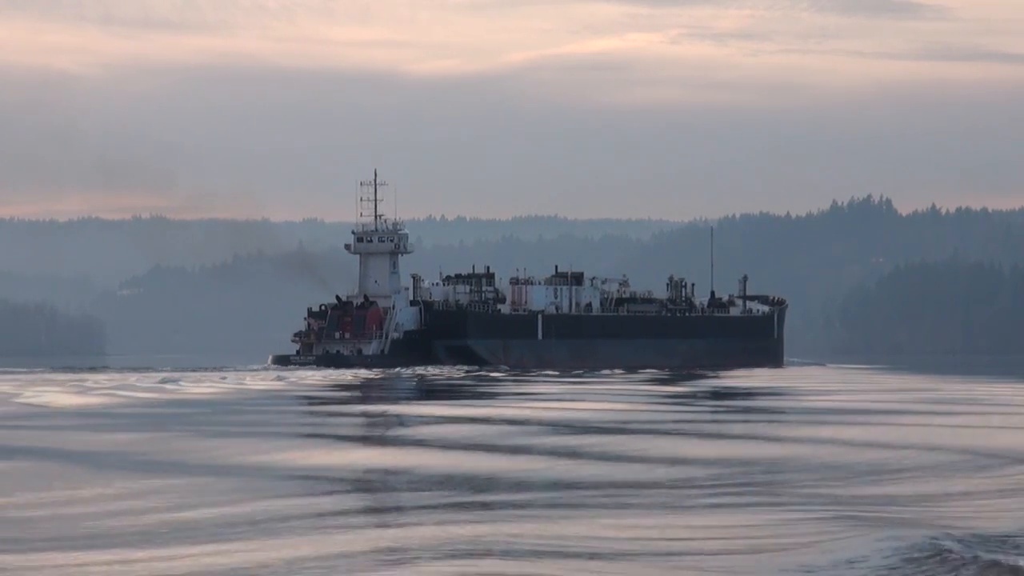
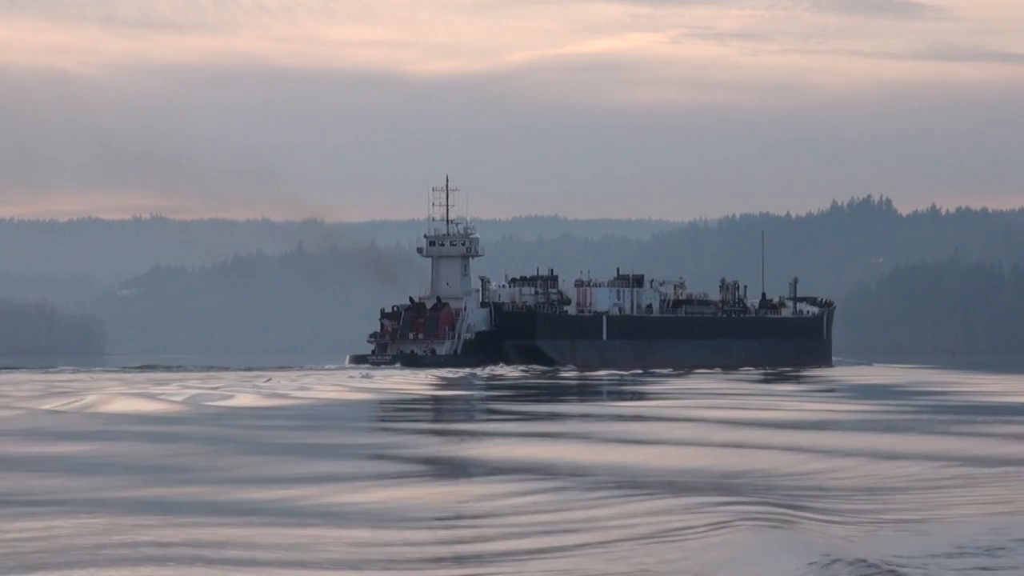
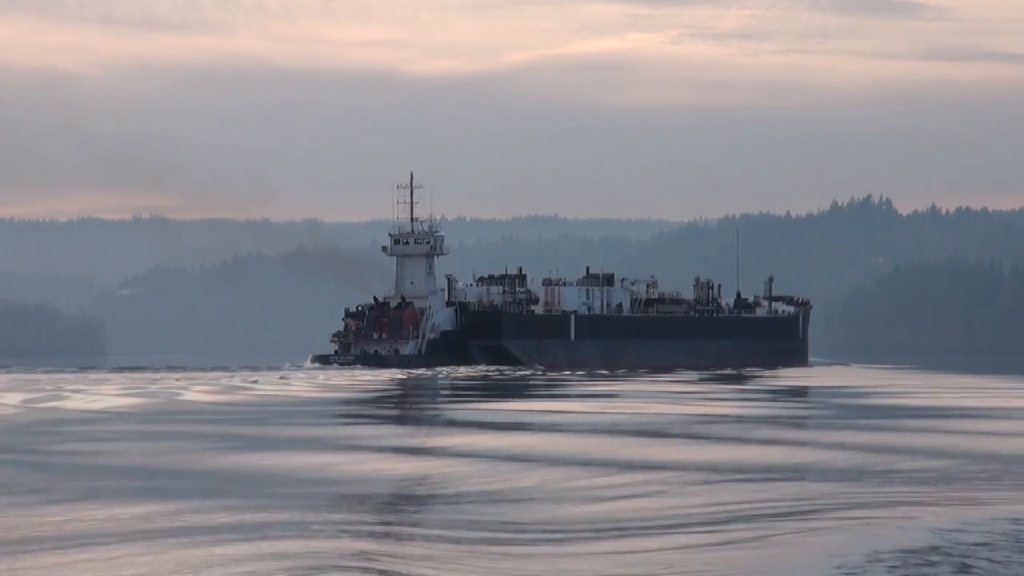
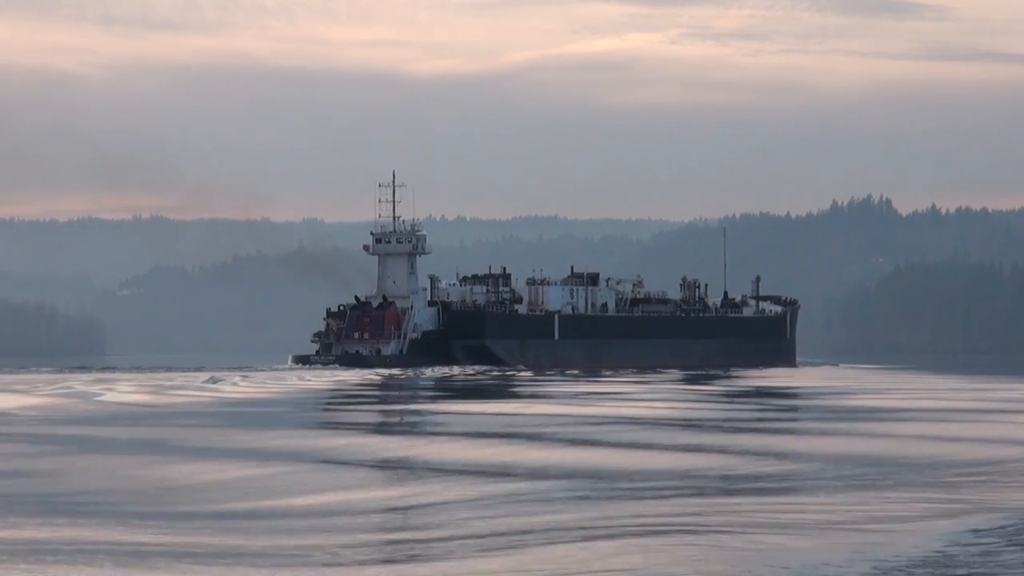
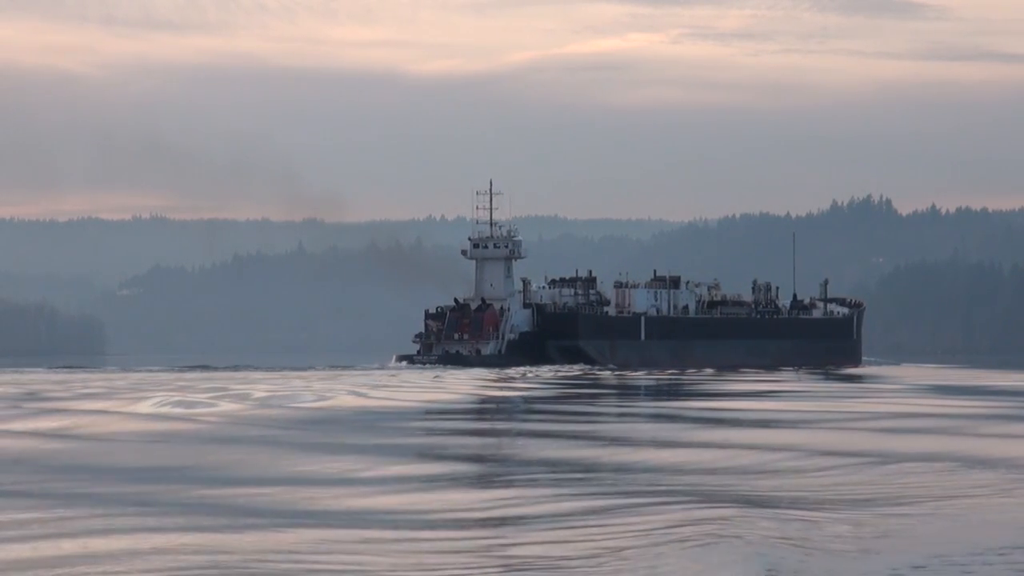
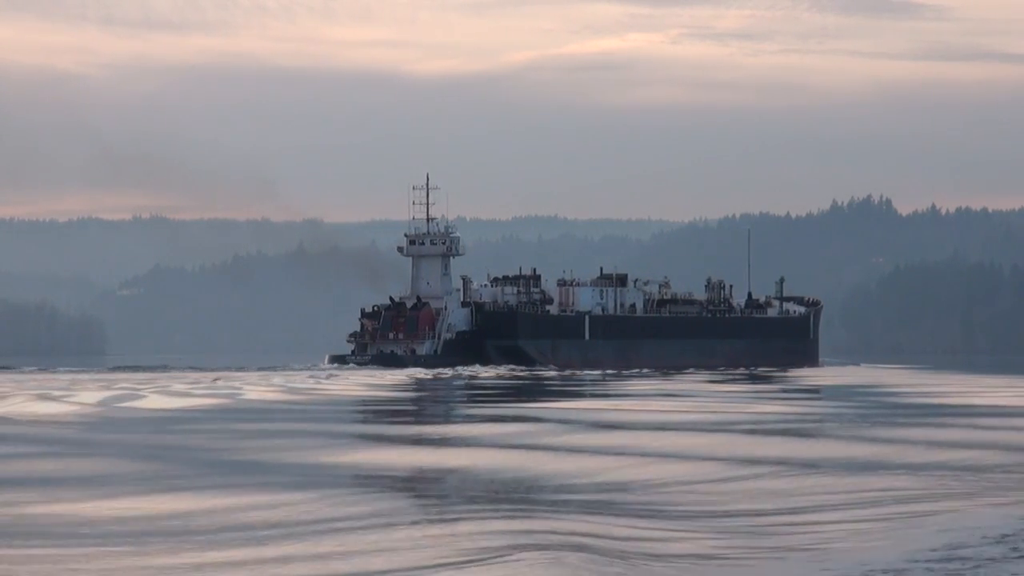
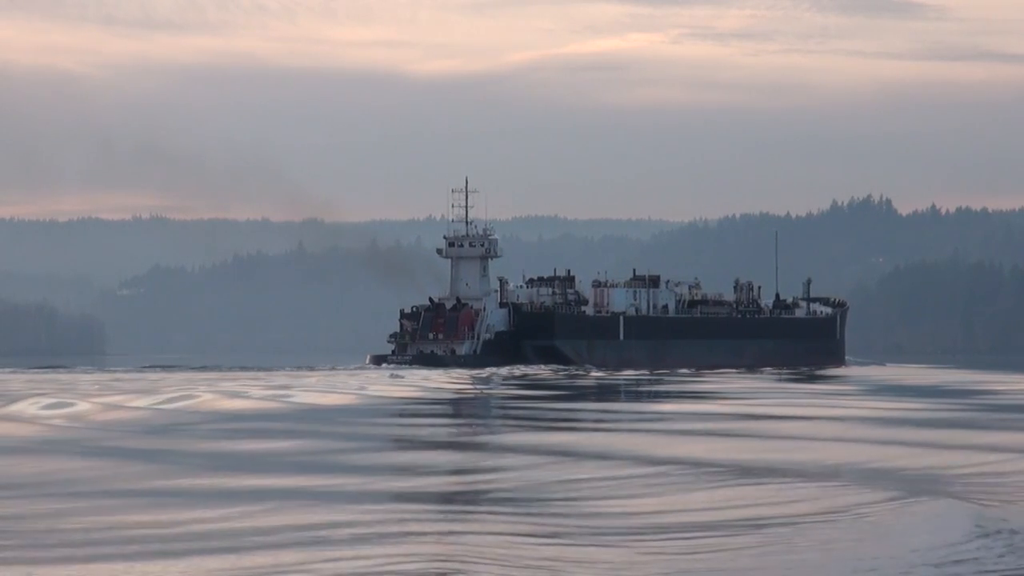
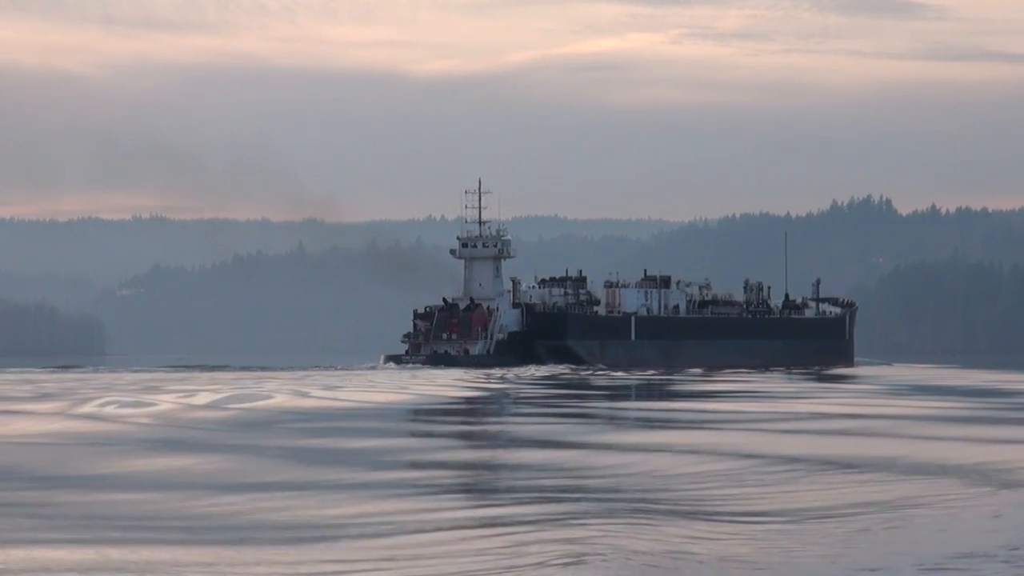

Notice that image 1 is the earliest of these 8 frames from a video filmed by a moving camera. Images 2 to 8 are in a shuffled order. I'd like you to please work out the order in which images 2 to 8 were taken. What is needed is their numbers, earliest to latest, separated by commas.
4, 3, 6, 2, 7, 8, 5
